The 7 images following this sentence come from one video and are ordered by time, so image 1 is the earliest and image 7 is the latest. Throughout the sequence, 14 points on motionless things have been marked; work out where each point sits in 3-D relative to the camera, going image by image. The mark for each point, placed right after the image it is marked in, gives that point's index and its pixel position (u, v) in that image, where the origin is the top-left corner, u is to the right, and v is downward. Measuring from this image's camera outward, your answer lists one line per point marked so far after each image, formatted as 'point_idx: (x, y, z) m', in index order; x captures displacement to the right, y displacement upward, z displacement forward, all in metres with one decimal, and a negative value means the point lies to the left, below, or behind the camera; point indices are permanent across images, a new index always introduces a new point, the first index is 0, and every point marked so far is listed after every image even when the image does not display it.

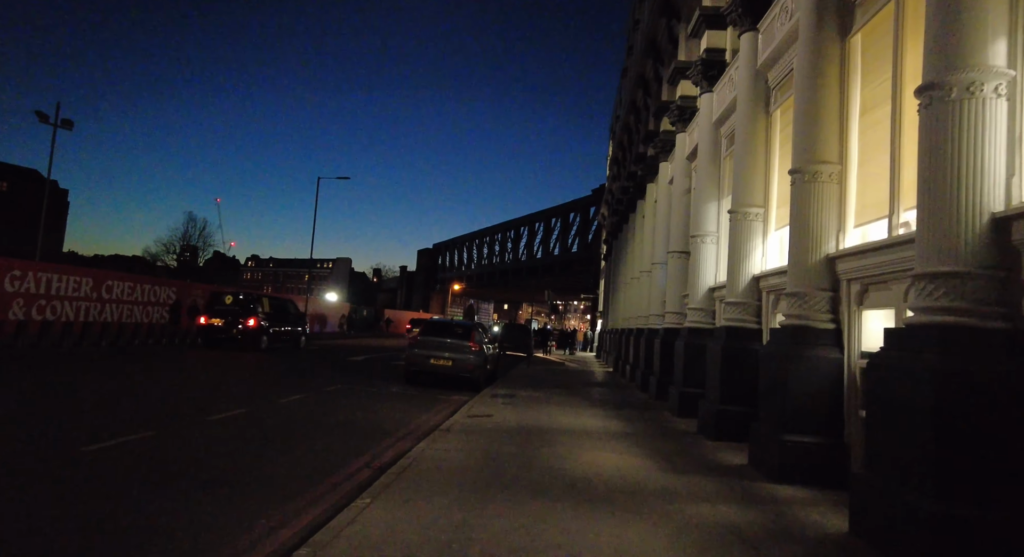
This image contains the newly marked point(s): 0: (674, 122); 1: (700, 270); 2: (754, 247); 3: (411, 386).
0: (+3.8, +3.7, +15.0) m
1: (+3.6, +0.1, +11.8) m
2: (+3.6, +0.5, +9.3) m
3: (-2.5, -2.6, +15.4) m
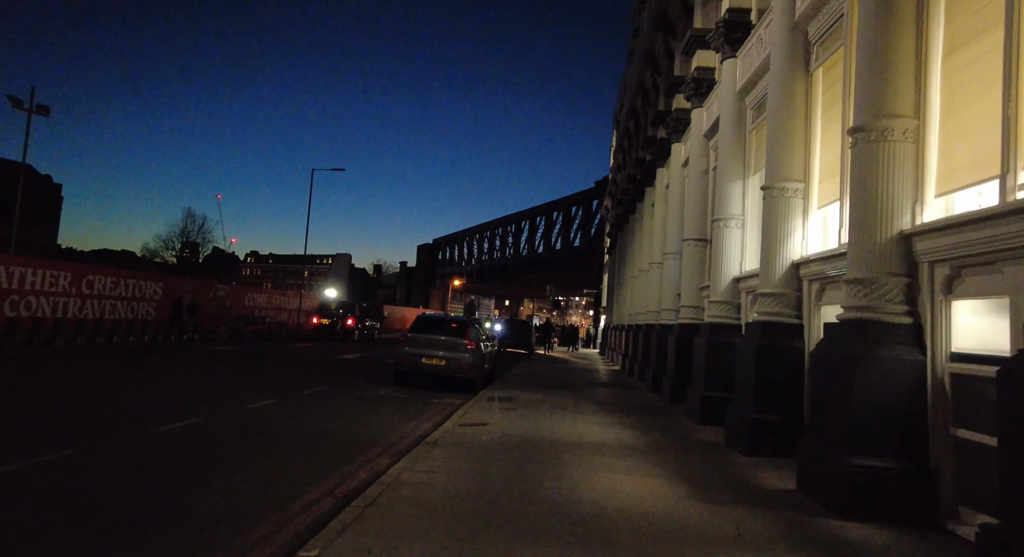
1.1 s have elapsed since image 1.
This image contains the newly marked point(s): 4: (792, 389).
0: (+3.8, +3.9, +13.6) m
1: (+3.5, +0.3, +10.5) m
2: (+3.6, +0.6, +8.0) m
3: (-2.5, -2.4, +14.1) m
4: (+3.4, -1.3, +7.7) m
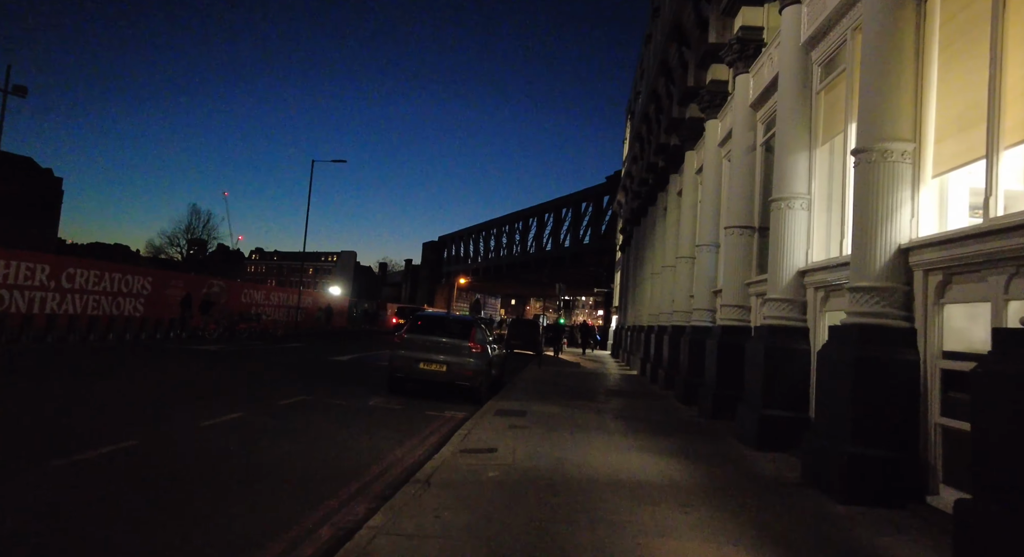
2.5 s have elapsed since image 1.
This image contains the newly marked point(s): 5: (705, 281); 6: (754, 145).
0: (+4.0, +4.0, +11.7) m
1: (+3.7, +0.4, +8.6) m
2: (+3.7, +0.7, +6.1) m
3: (-2.3, -2.3, +12.3) m
4: (+3.5, -1.2, +5.8) m
5: (+4.2, -0.1, +13.7) m
6: (+4.3, +2.4, +11.4) m
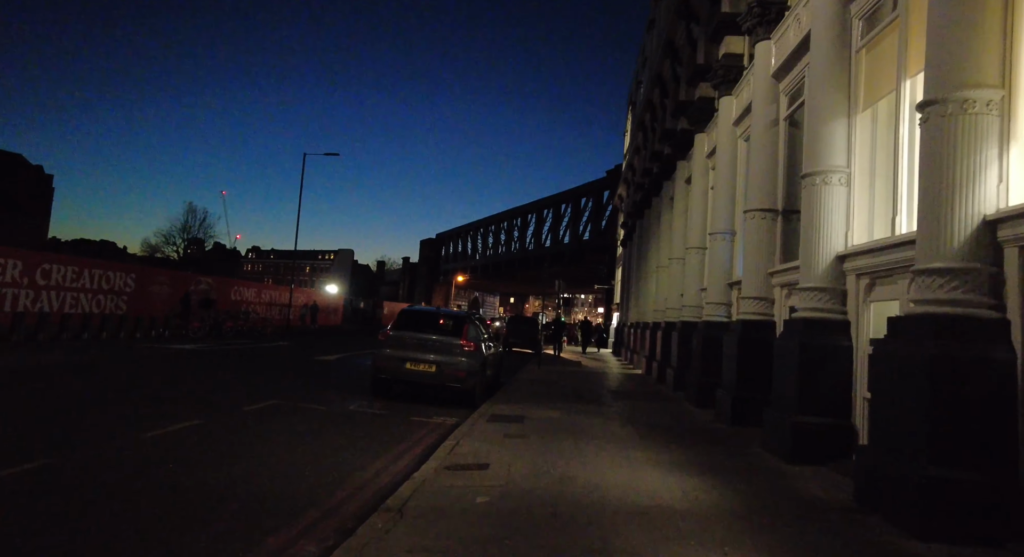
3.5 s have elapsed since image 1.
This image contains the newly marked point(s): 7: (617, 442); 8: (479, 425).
0: (+4.0, +4.2, +10.6) m
1: (+3.7, +0.6, +7.5) m
2: (+3.7, +0.9, +5.0) m
3: (-2.3, -2.1, +11.2) m
4: (+3.5, -1.1, +4.7) m
5: (+4.1, +0.1, +12.6) m
6: (+4.2, +2.5, +10.2) m
7: (+1.3, -2.0, +8.0) m
8: (-0.5, -2.1, +9.0) m
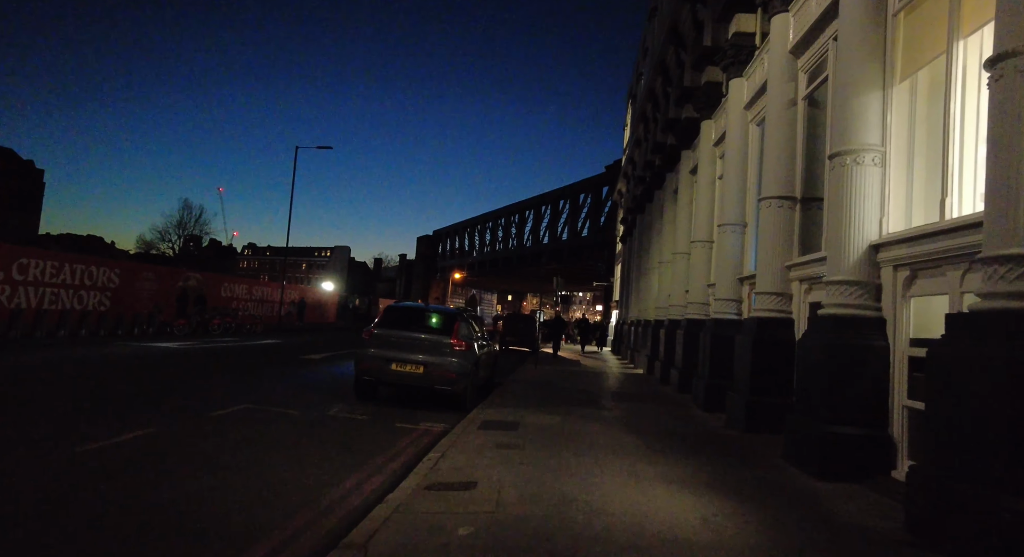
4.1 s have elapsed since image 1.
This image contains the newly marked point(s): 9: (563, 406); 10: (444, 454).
0: (+3.9, +4.2, +9.8) m
1: (+3.6, +0.6, +6.7) m
2: (+3.6, +1.0, +4.2) m
3: (-2.4, -2.0, +10.4) m
4: (+3.4, -1.0, +3.9) m
5: (+4.0, +0.2, +11.7) m
6: (+4.1, +2.6, +9.4) m
7: (+1.2, -1.9, +7.1) m
8: (-0.6, -2.0, +8.2) m
9: (+0.8, -2.1, +10.6) m
10: (-0.7, -1.9, +6.9) m
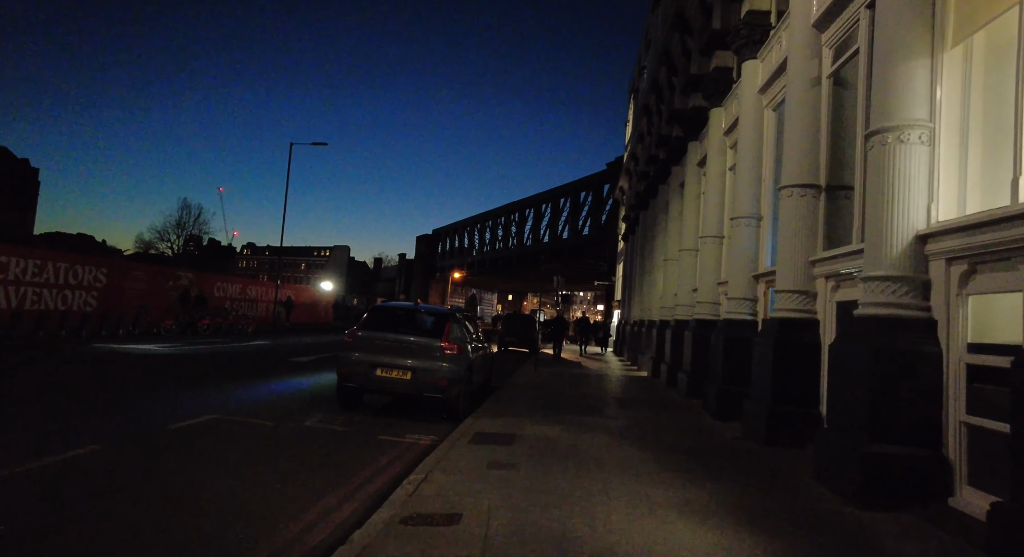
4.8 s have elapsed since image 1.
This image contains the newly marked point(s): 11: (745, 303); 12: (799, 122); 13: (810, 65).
0: (+3.8, +4.3, +8.9) m
1: (+3.5, +0.7, +5.8) m
2: (+3.5, +1.0, +3.3) m
3: (-2.5, -2.0, +9.5) m
4: (+3.3, -1.0, +3.0) m
5: (+3.9, +0.3, +10.9) m
6: (+4.1, +2.7, +8.5) m
7: (+1.2, -1.9, +6.3) m
8: (-0.6, -1.9, +7.3) m
9: (+0.8, -2.1, +9.8) m
10: (-0.8, -1.8, +6.0) m
11: (+3.9, -0.4, +10.8) m
12: (+3.8, +2.1, +8.6) m
13: (+4.0, +2.9, +8.6) m
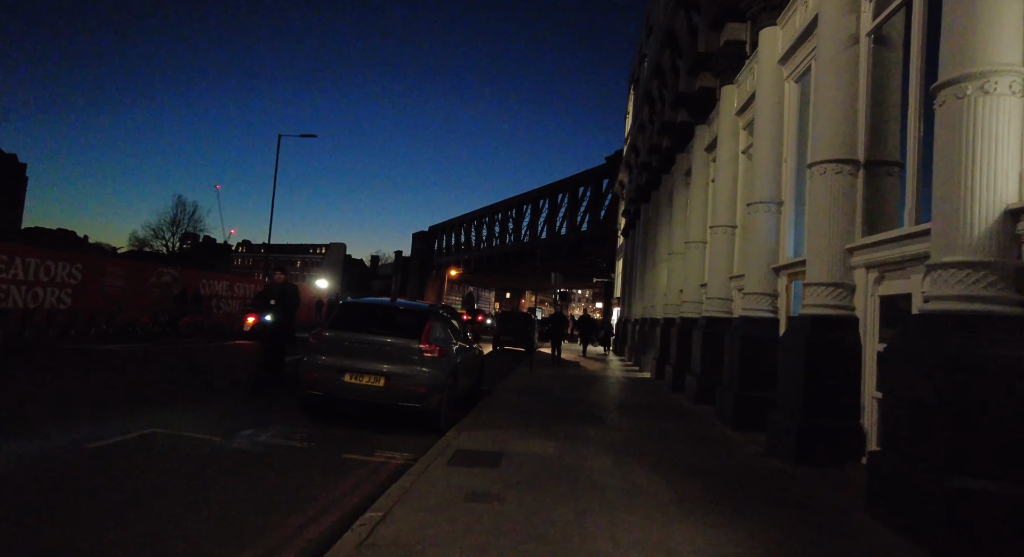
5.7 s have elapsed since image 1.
0: (+3.7, +4.4, +7.7) m
1: (+3.4, +0.8, +4.6) m
2: (+3.4, +1.1, +2.2) m
3: (-2.6, -1.9, +8.3) m
4: (+3.2, -0.9, +1.8) m
5: (+3.8, +0.4, +9.7) m
6: (+3.9, +2.8, +7.4) m
7: (+1.0, -1.8, +5.1) m
8: (-0.7, -1.8, +6.2) m
9: (+0.6, -2.0, +8.6) m
10: (-0.9, -1.7, +4.8) m
11: (+3.8, -0.3, +9.6) m
12: (+3.7, +2.2, +7.4) m
13: (+3.8, +3.0, +7.4) m
